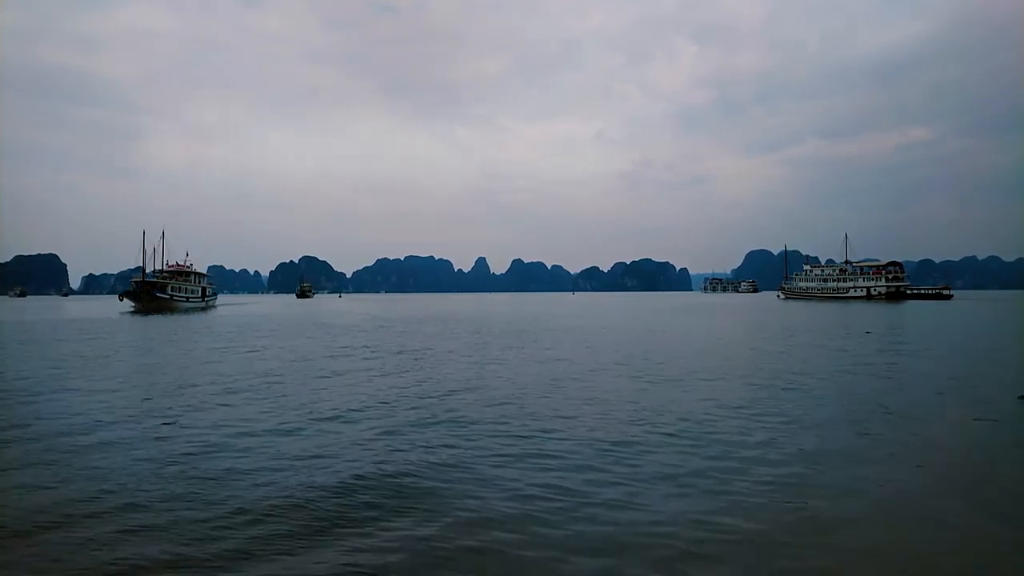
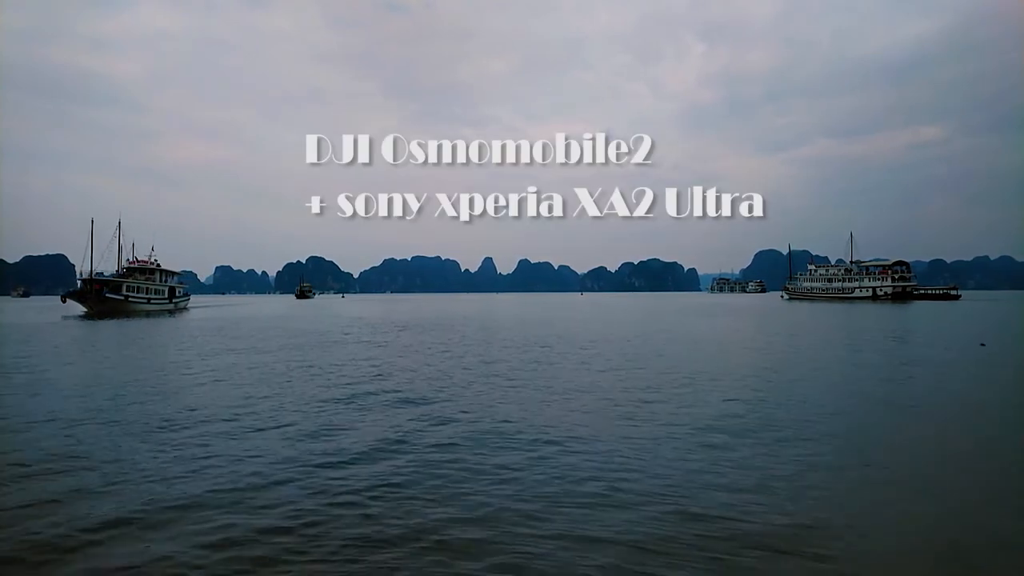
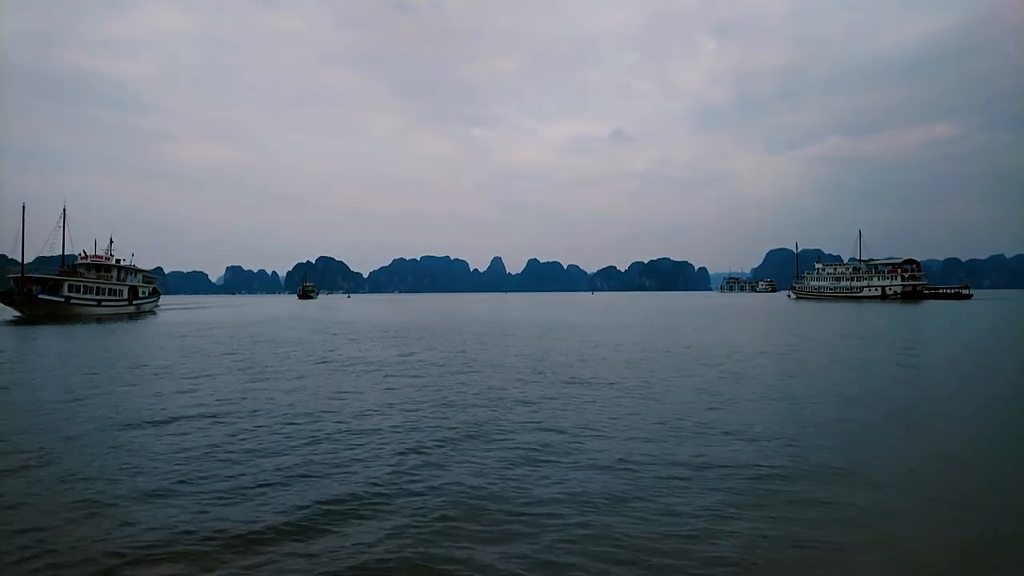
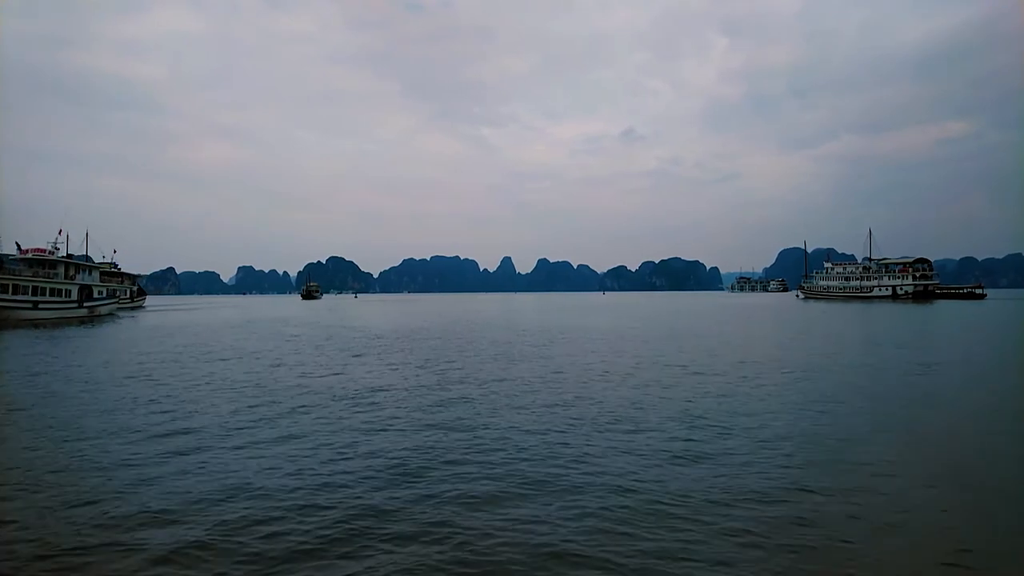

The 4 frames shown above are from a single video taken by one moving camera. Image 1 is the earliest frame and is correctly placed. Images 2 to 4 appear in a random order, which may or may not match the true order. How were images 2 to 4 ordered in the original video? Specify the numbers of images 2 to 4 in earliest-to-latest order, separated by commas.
2, 3, 4
